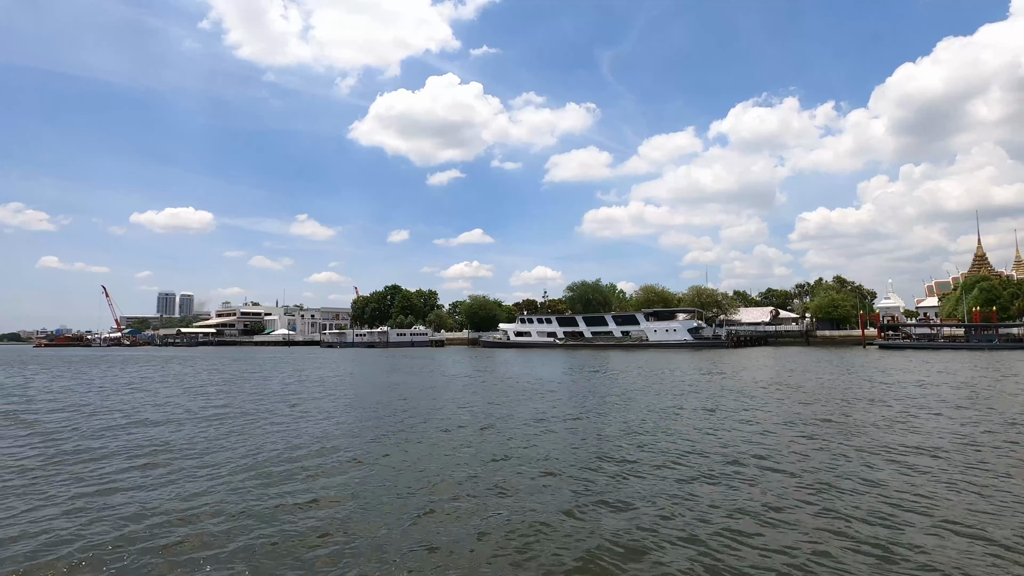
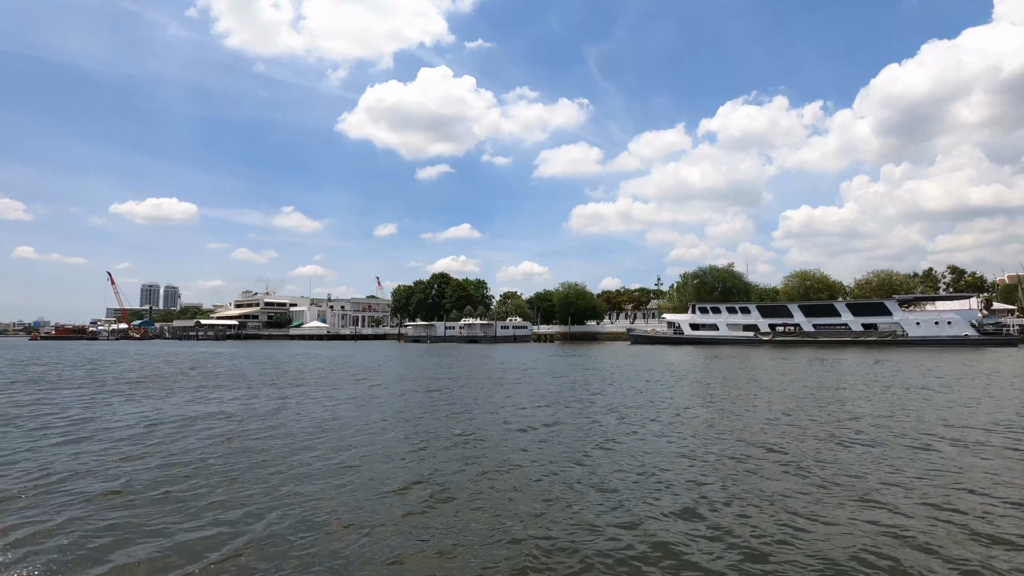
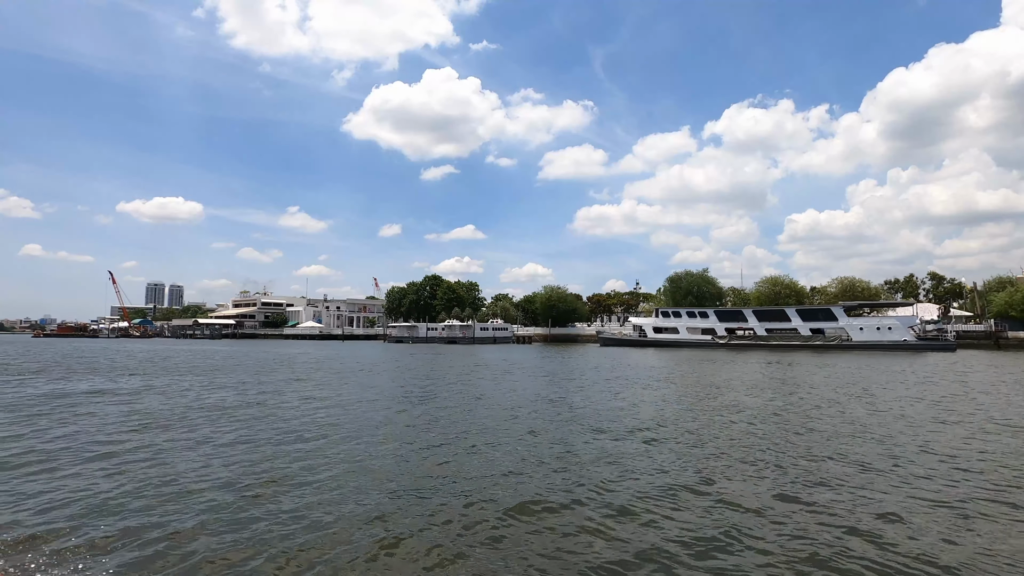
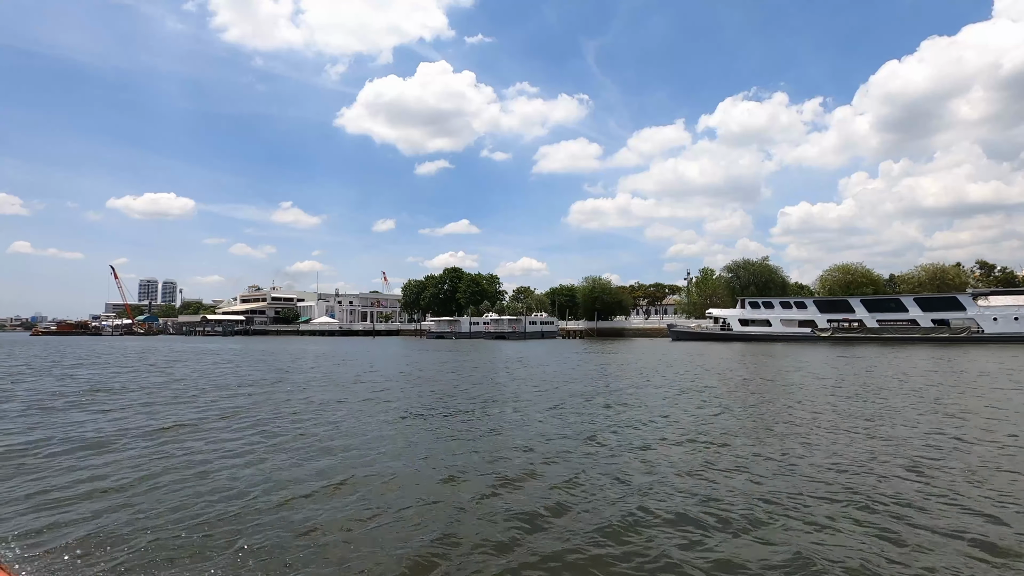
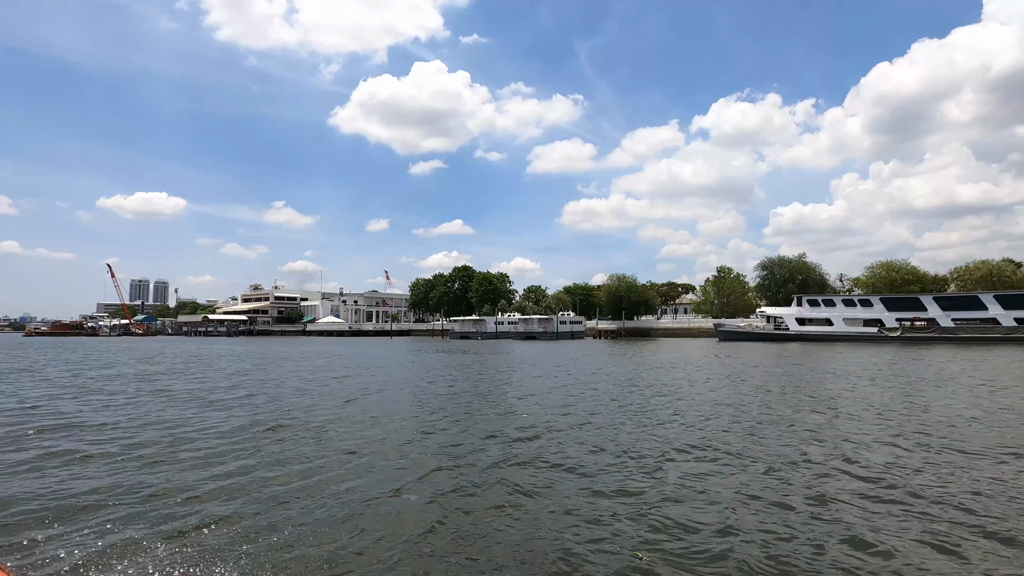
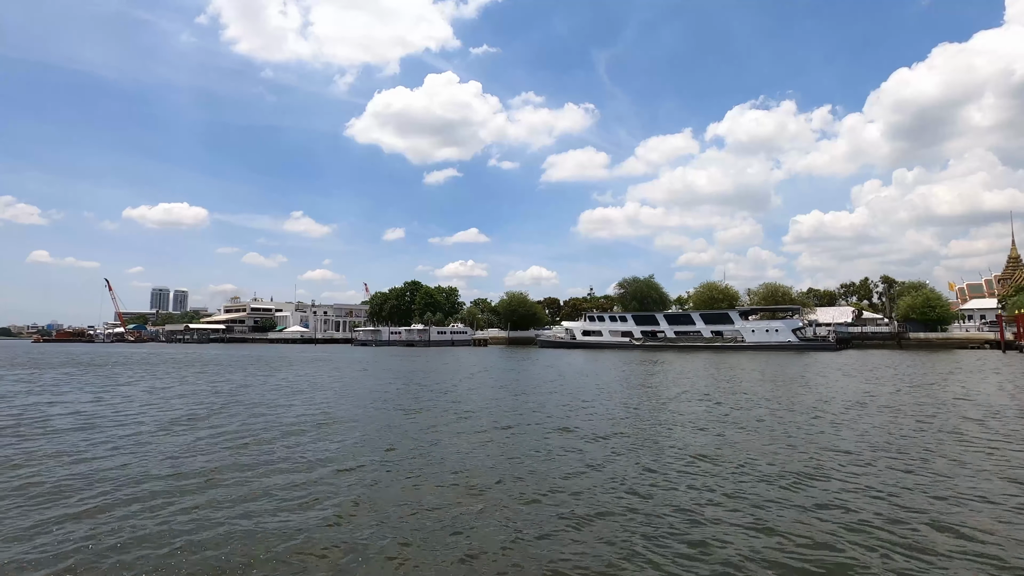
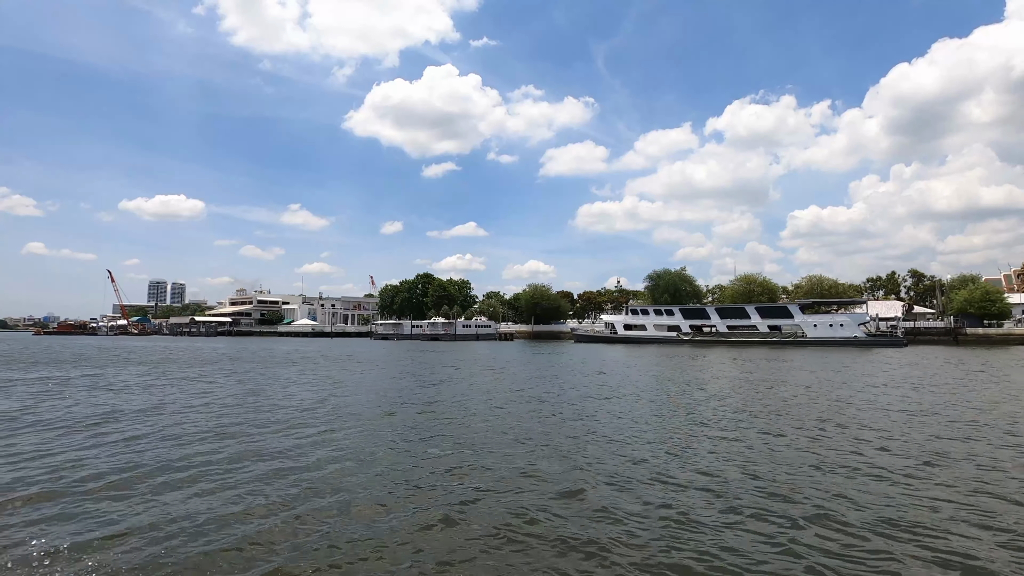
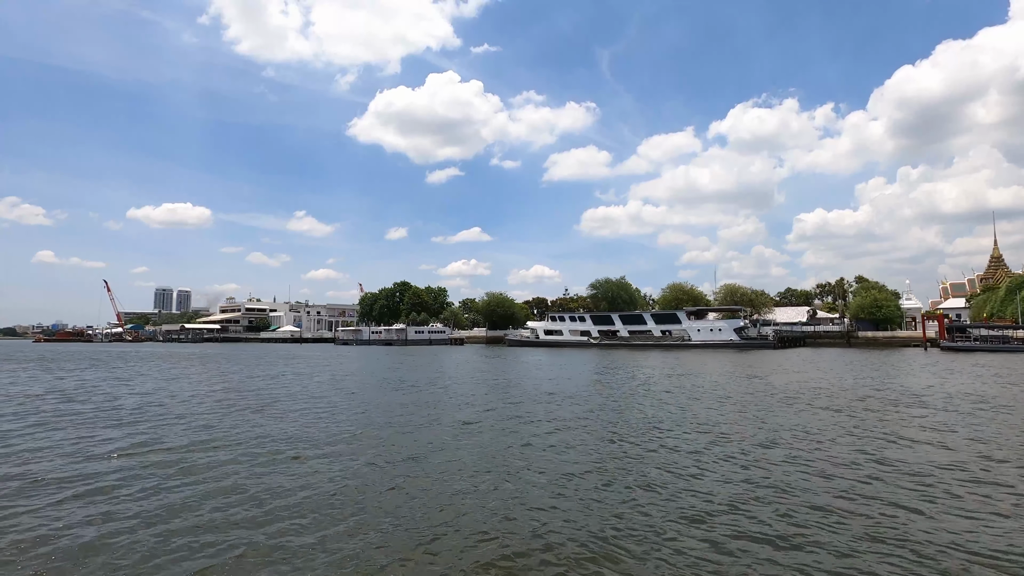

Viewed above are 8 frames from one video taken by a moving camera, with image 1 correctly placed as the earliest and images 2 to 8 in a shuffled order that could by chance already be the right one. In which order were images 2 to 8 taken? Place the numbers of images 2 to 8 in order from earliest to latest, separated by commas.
8, 6, 7, 3, 2, 4, 5
